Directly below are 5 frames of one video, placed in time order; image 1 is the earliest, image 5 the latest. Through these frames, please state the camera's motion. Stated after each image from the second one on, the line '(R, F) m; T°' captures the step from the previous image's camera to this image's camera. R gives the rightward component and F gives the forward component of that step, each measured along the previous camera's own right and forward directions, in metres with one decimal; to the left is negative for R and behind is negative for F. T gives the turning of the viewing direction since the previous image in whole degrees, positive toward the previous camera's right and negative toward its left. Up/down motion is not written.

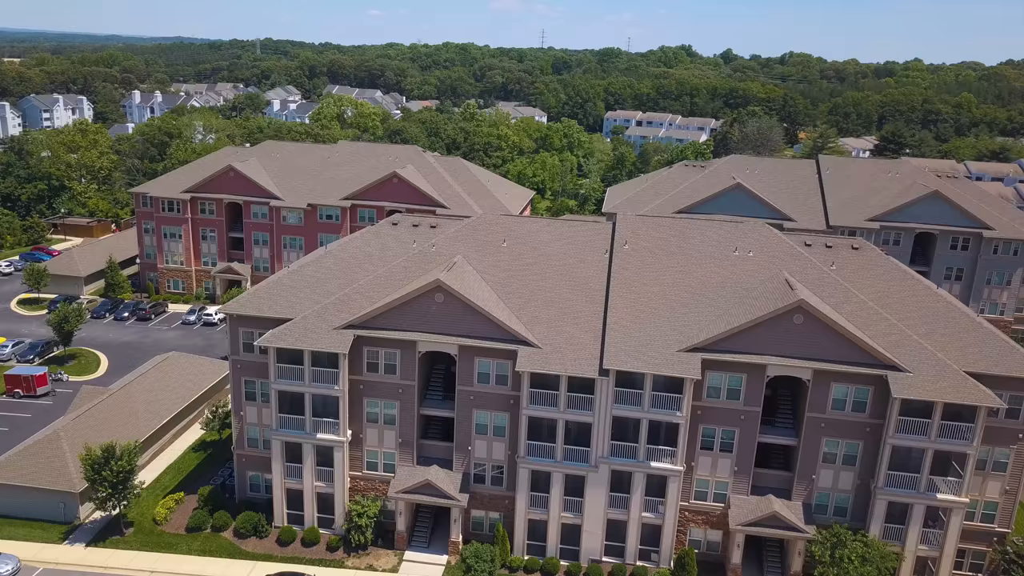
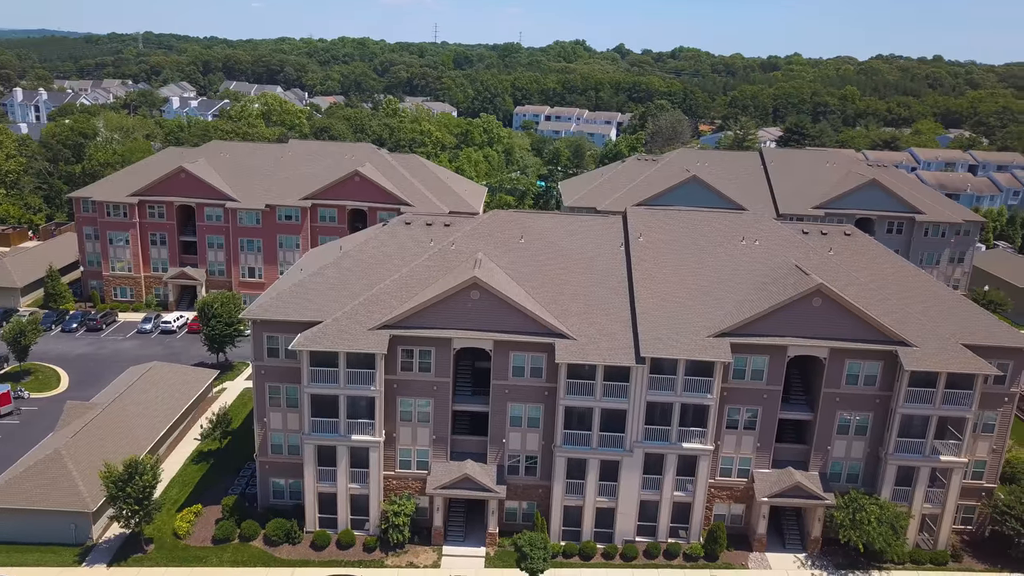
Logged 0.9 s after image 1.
(-5.7, -0.5) m; +7°
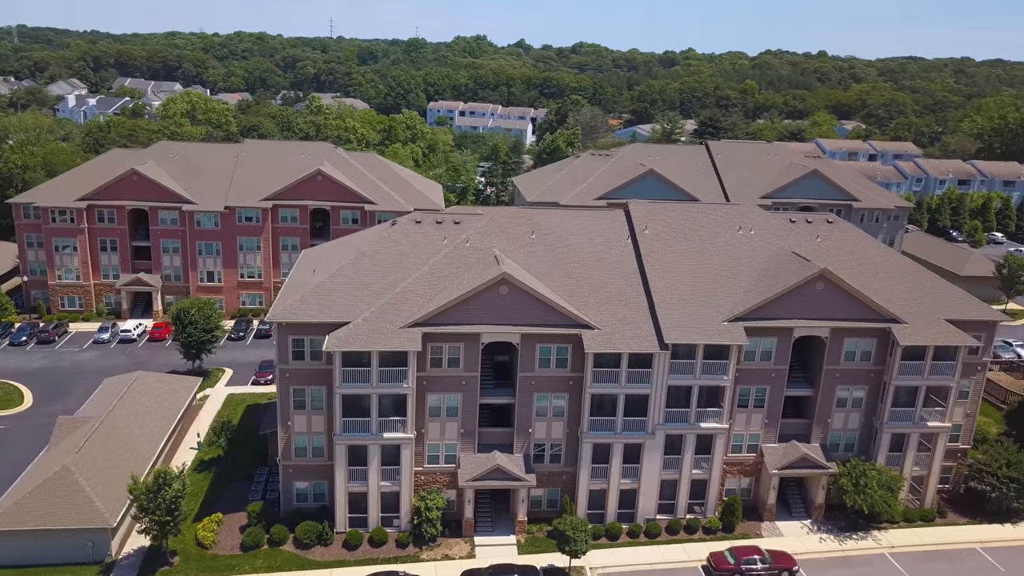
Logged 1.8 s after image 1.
(-5.3, -0.7) m; +7°
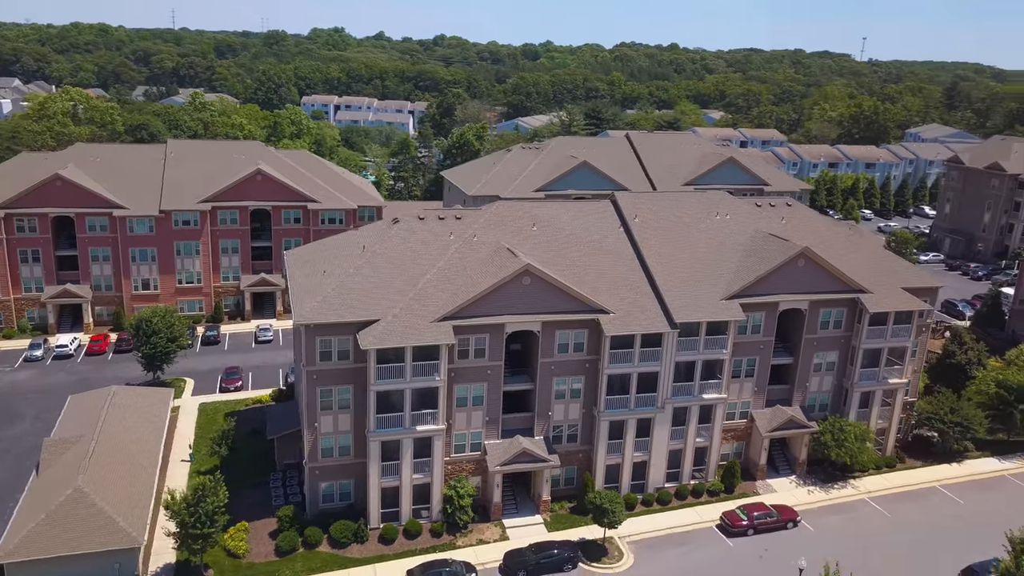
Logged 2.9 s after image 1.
(-7.0, -0.8) m; +10°
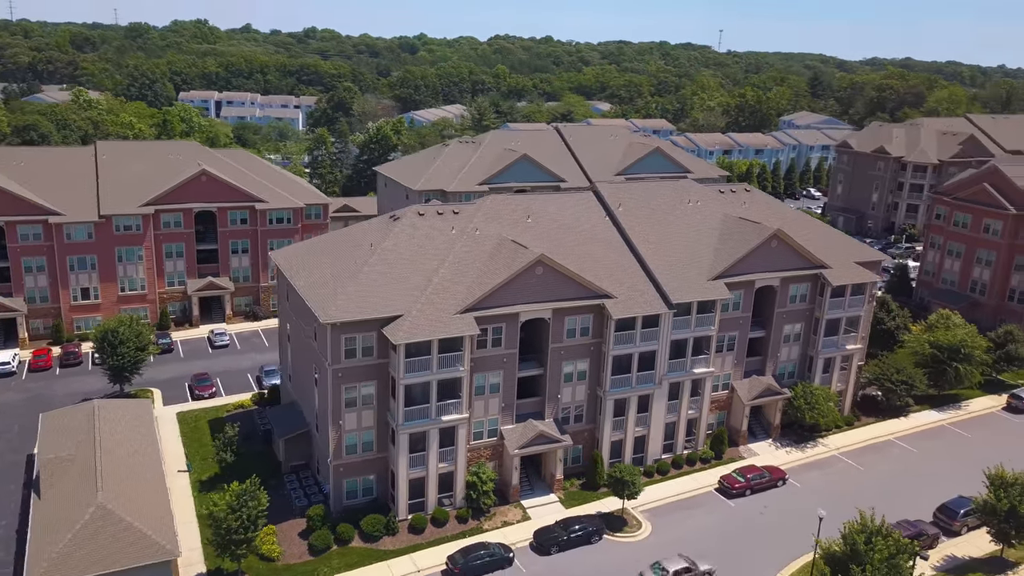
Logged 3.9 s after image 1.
(-6.3, -0.9) m; +9°
